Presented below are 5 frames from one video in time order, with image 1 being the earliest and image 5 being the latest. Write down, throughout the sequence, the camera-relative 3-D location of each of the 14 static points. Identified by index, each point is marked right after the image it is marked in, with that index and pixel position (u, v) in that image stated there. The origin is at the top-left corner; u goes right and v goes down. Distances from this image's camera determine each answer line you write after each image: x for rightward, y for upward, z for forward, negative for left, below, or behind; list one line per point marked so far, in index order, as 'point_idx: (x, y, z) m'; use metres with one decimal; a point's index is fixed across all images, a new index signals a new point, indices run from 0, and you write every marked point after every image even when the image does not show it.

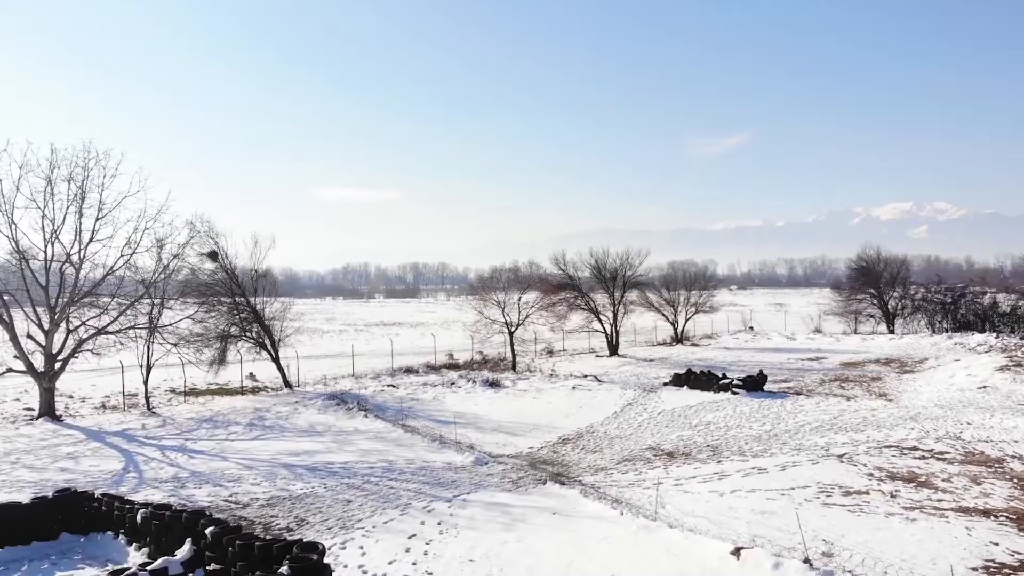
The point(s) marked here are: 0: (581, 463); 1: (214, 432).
0: (+1.5, -3.9, +12.5) m
1: (-8.6, -4.3, +16.2) m
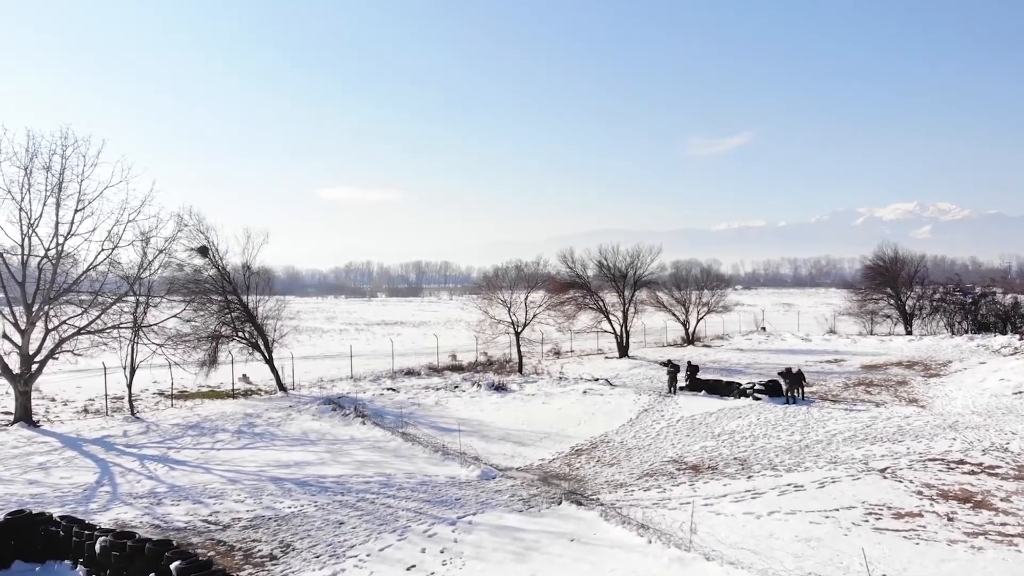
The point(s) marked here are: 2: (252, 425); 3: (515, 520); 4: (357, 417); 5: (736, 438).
0: (+1.7, -3.9, +11.4) m
1: (-8.4, -4.2, +15.2) m
2: (-7.9, -4.1, +17.3) m
3: (0.0, -3.6, +8.8) m
4: (-5.1, -4.3, +18.9) m
5: (+5.5, -3.7, +13.7) m
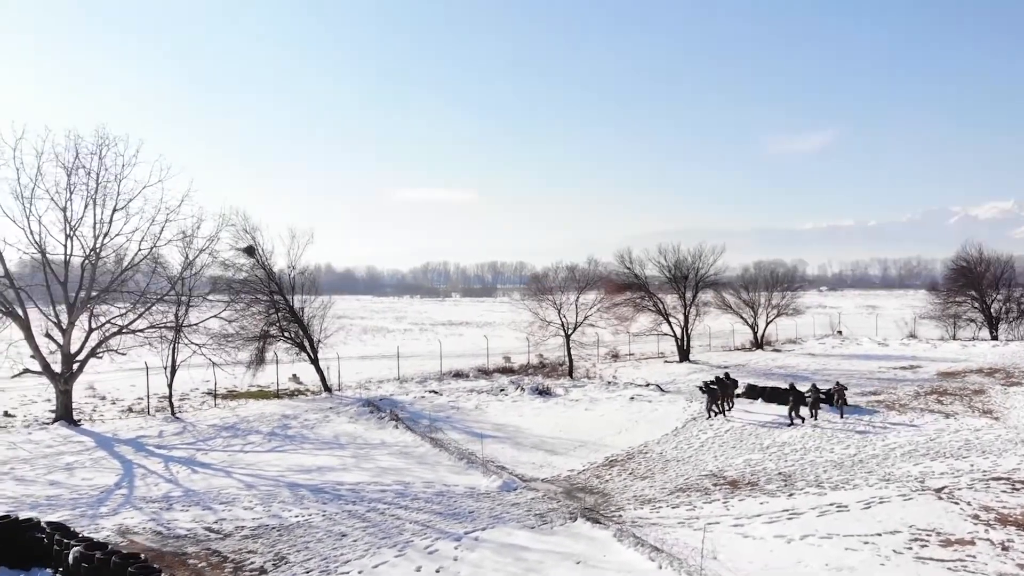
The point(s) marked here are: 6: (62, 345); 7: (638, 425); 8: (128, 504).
0: (+2.1, -3.9, +10.6) m
1: (-7.6, -4.3, +15.3) m
2: (-6.9, -4.3, +17.3) m
3: (+0.2, -3.6, +8.1) m
4: (-4.0, -4.4, +18.6) m
5: (+6.1, -3.6, +12.5) m
6: (-12.2, -1.5, +15.2) m
7: (+3.9, -4.2, +17.3) m
8: (-6.6, -3.7, +9.6) m
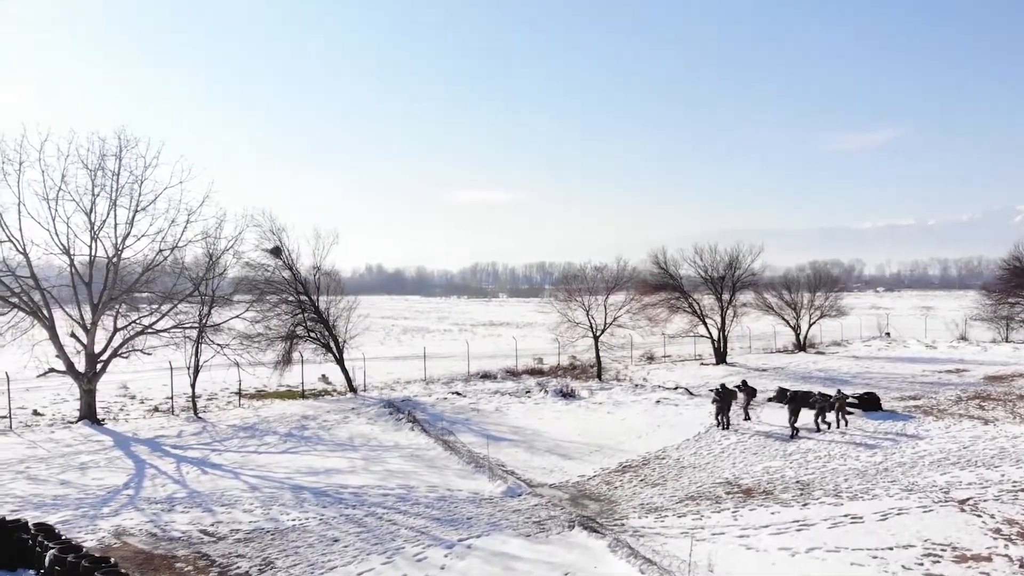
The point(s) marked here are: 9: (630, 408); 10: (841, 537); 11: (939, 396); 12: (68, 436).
0: (+2.2, -3.9, +10.1) m
1: (-7.3, -4.4, +15.4) m
2: (-6.5, -4.3, +17.4) m
3: (+0.1, -3.6, +7.8) m
4: (-3.4, -4.4, +18.5) m
5: (+6.2, -3.6, +11.8) m
6: (-11.9, -1.6, +15.7) m
7: (+4.3, -4.2, +16.7) m
8: (-6.6, -3.7, +9.7) m
9: (+4.1, -4.2, +19.8) m
10: (+4.4, -3.3, +7.4) m
11: (+13.9, -3.5, +18.3) m
12: (-11.2, -3.7, +14.2) m
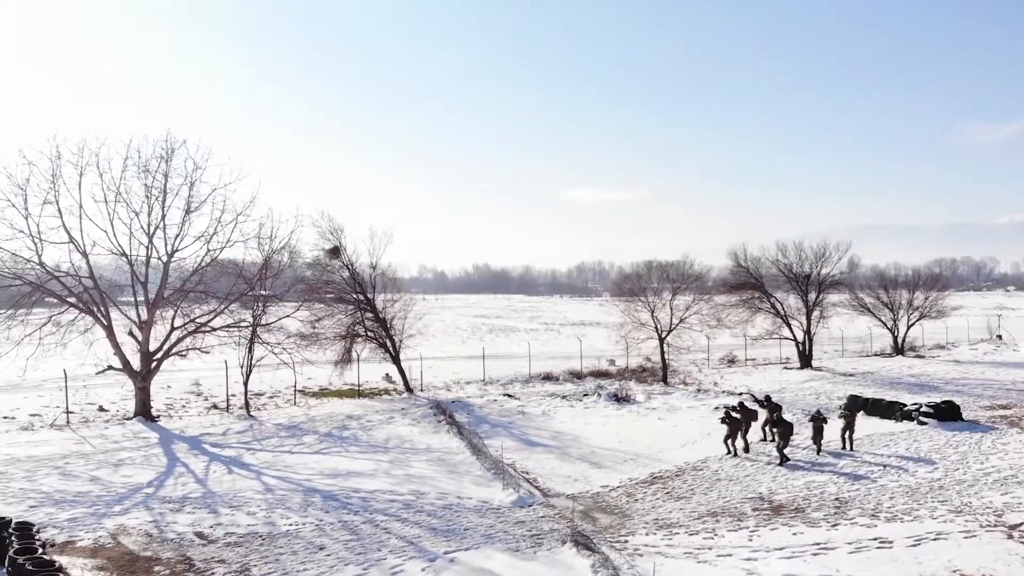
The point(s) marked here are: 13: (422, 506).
0: (+2.2, -3.8, +9.3) m
1: (-6.5, -4.5, +15.7) m
2: (-5.4, -4.5, +17.5) m
3: (-0.1, -3.5, +7.2) m
4: (-2.3, -4.5, +18.3) m
5: (+6.5, -3.4, +10.4) m
6: (-11.1, -1.8, +16.5) m
7: (+5.2, -4.1, +15.5) m
8: (-6.5, -3.8, +9.9) m
9: (+5.3, -4.2, +18.6) m
10: (+4.1, -3.2, +6.3) m
11: (+14.9, -3.3, +15.9) m
12: (-10.5, -3.9, +15.0) m
13: (-1.7, -4.0, +10.3) m
